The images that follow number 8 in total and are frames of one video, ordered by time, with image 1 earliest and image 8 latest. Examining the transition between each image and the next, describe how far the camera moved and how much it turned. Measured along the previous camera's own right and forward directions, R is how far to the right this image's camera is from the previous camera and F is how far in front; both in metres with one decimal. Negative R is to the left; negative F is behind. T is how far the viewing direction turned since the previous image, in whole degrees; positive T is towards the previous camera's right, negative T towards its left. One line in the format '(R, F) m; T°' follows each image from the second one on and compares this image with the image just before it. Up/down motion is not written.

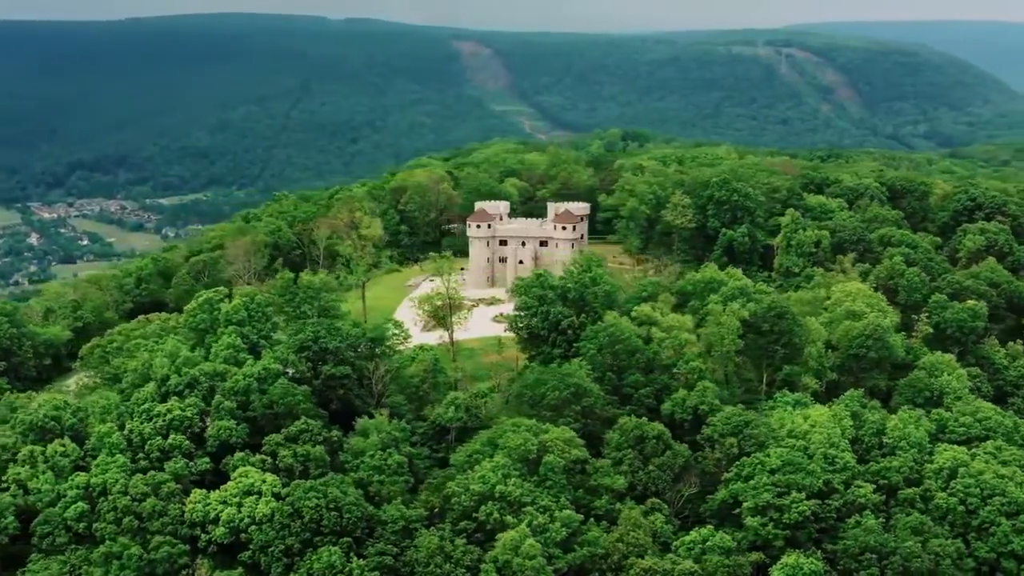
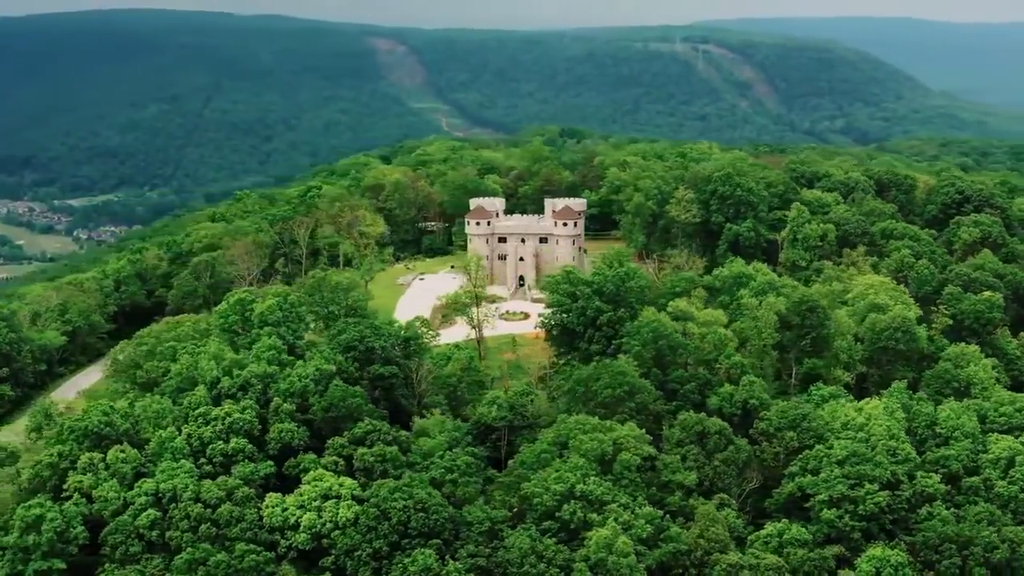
(-5.4, +0.7) m; +4°
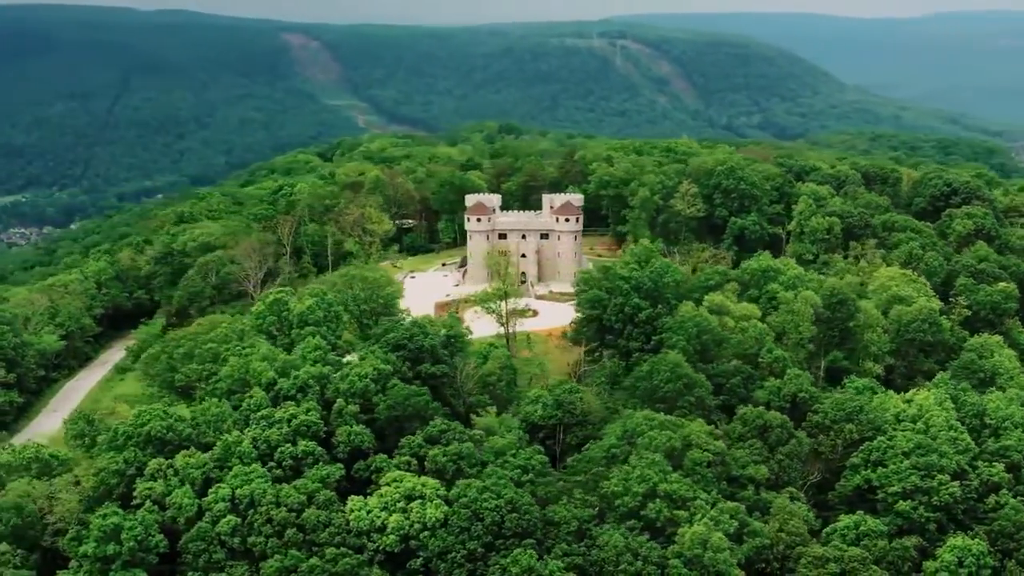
(-5.4, +0.7) m; +4°
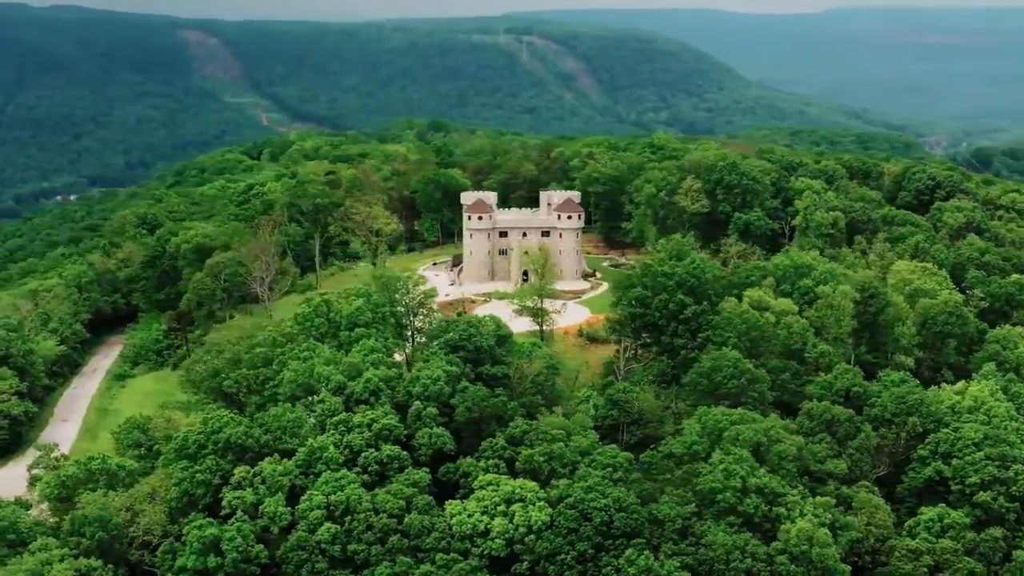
(-6.2, +0.8) m; +5°
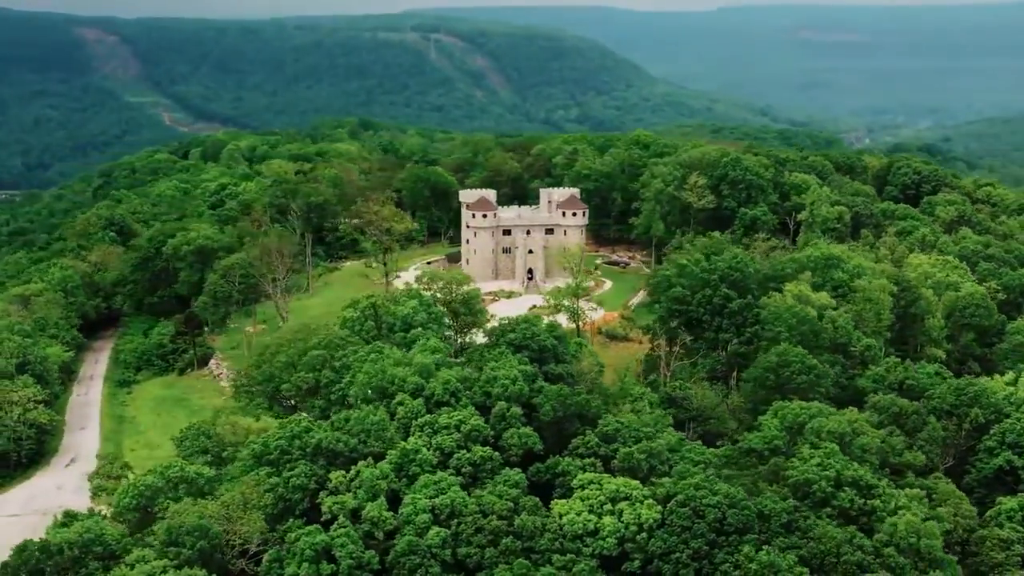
(-6.2, +0.7) m; +4°
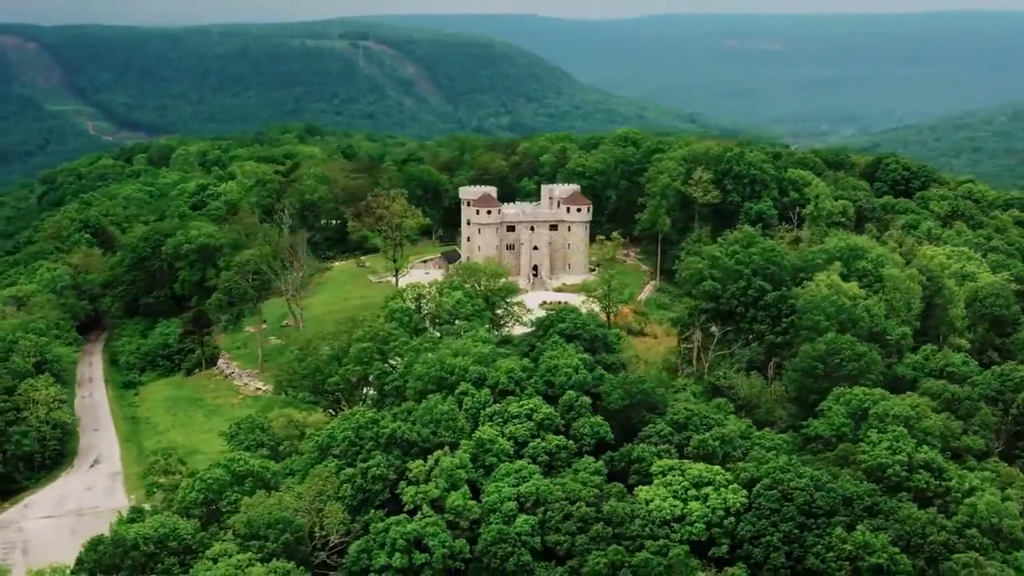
(-4.8, +0.7) m; +3°
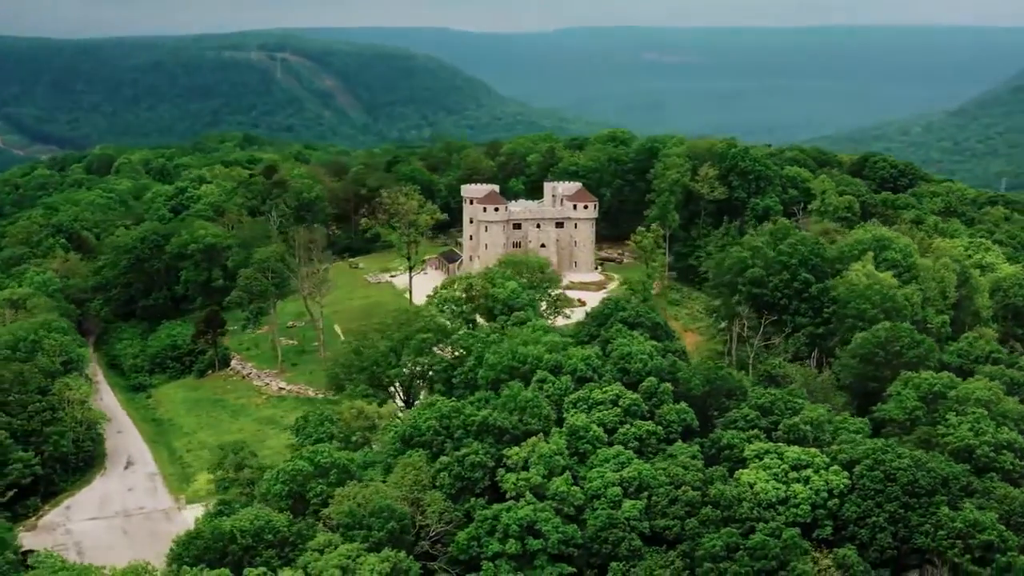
(-5.5, +0.9) m; +4°
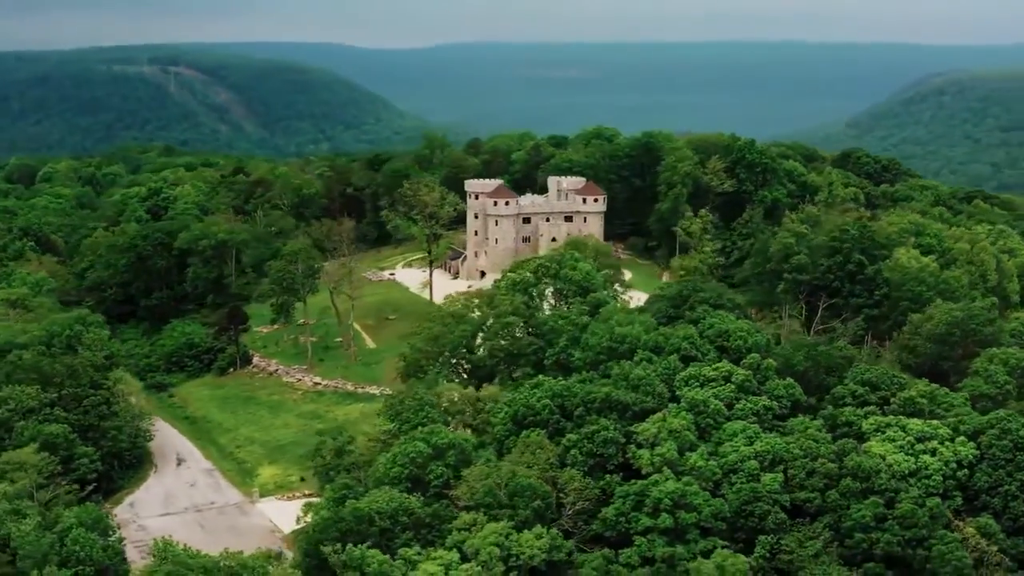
(-7.0, +1.2) m; +5°
